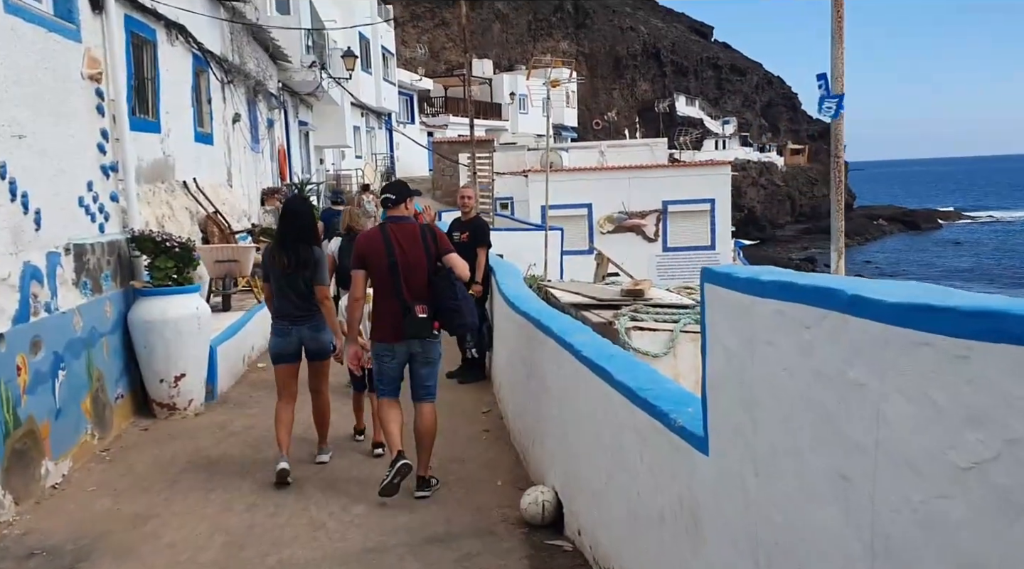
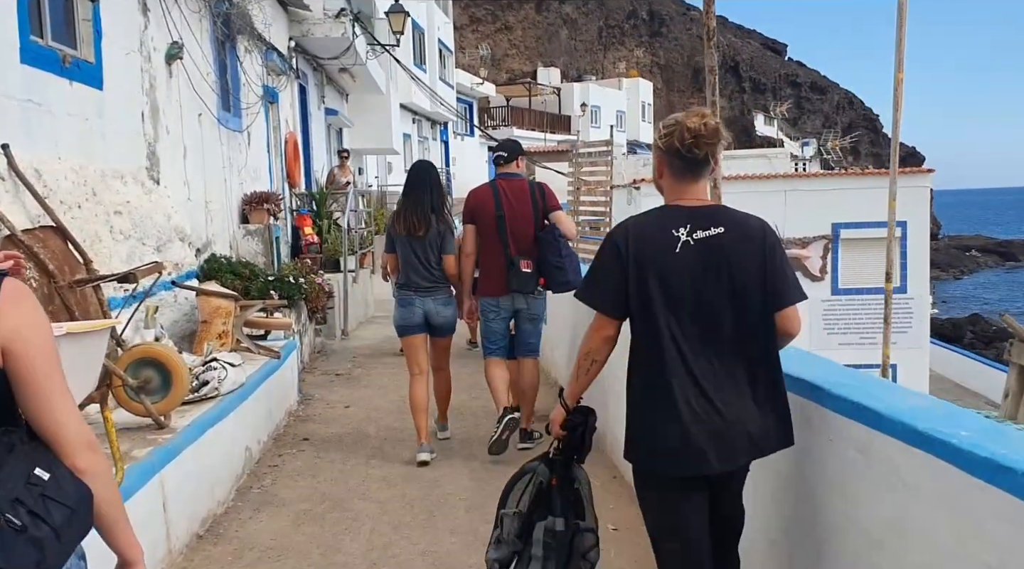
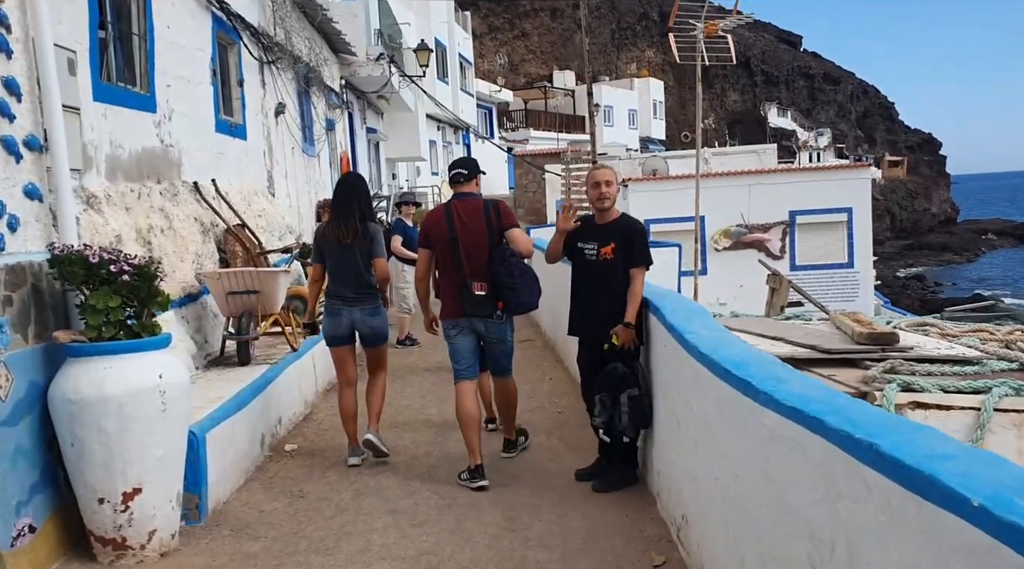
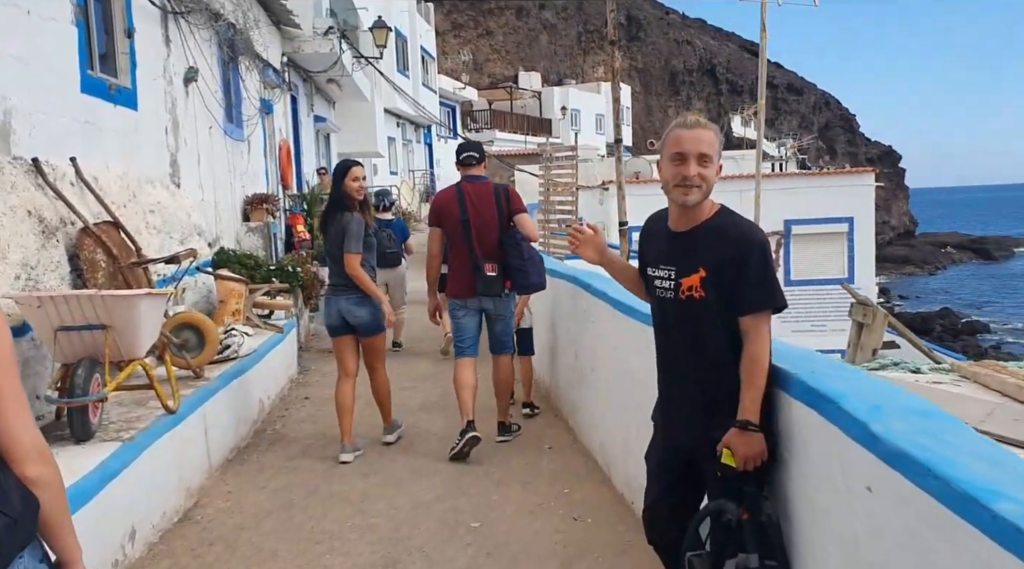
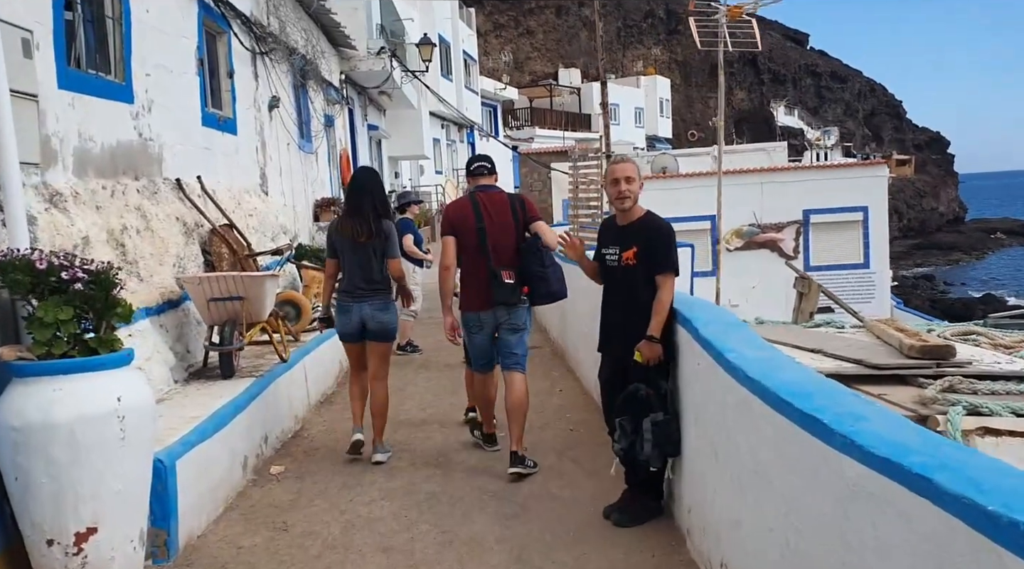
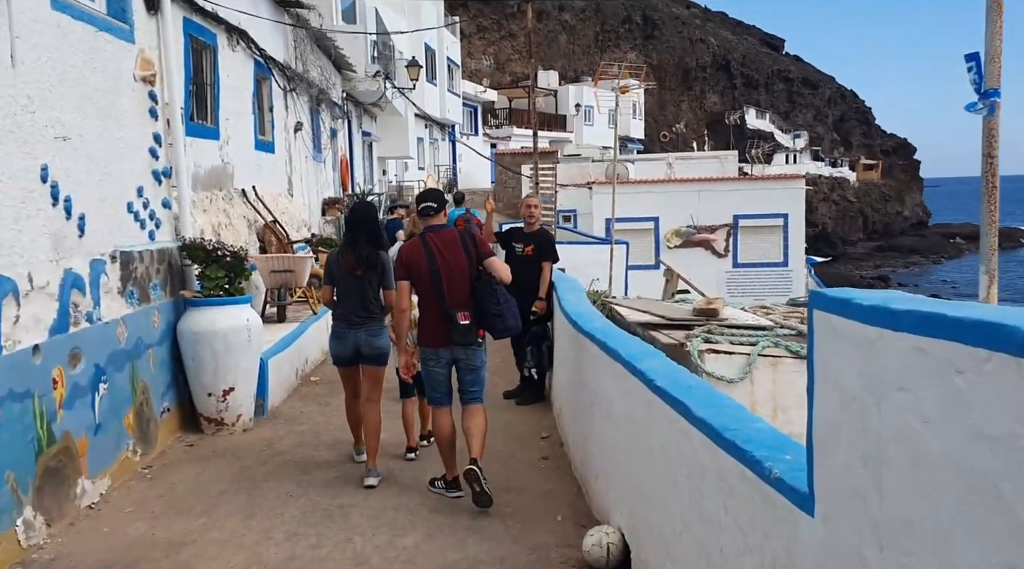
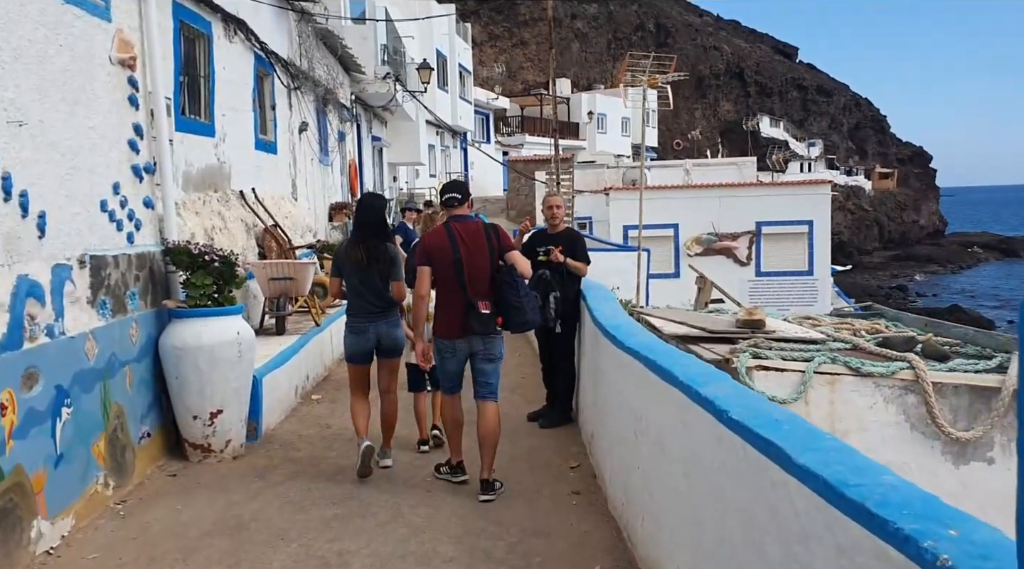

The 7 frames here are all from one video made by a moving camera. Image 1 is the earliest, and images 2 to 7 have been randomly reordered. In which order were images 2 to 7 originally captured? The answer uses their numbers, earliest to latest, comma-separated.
6, 7, 3, 5, 4, 2
